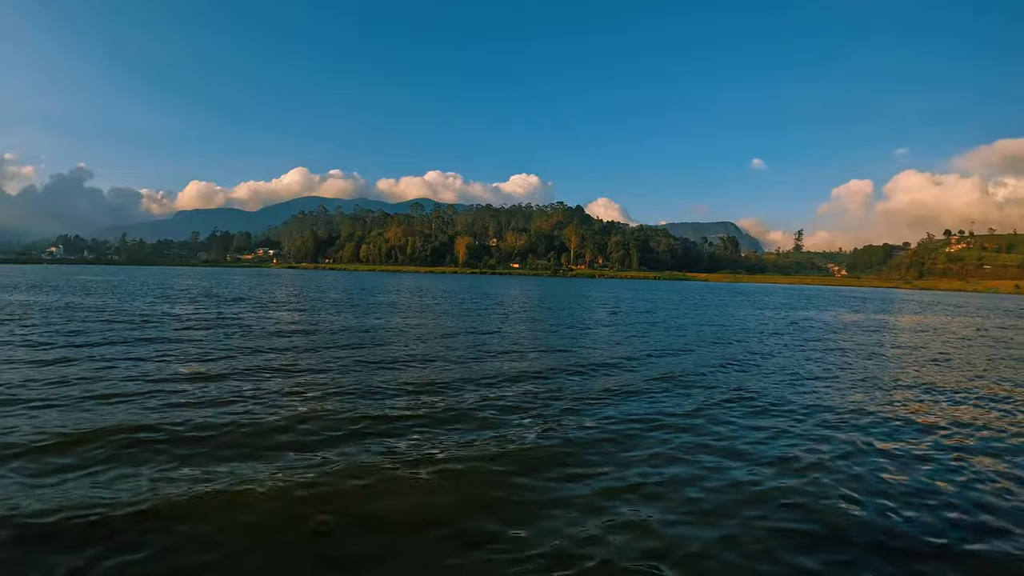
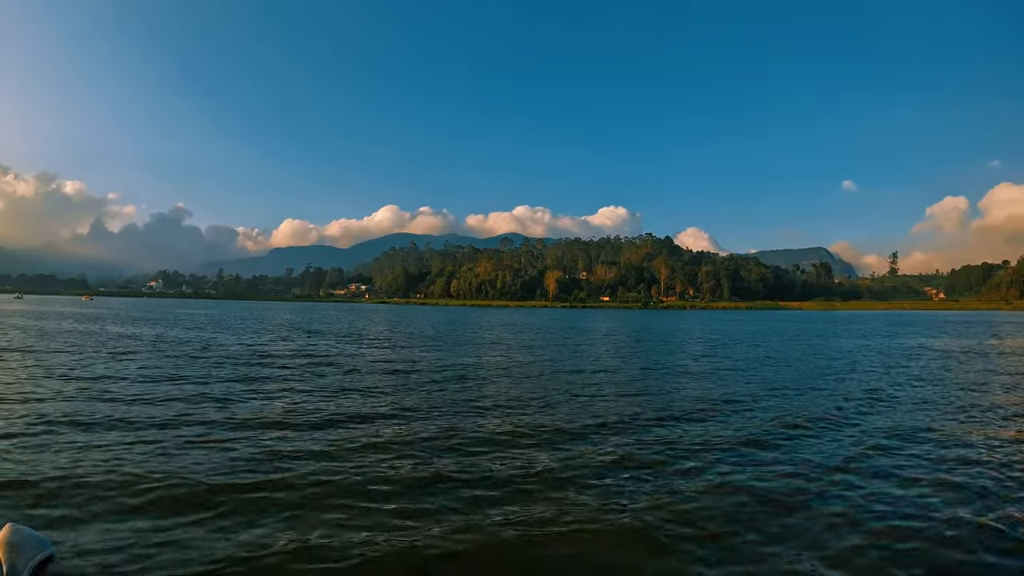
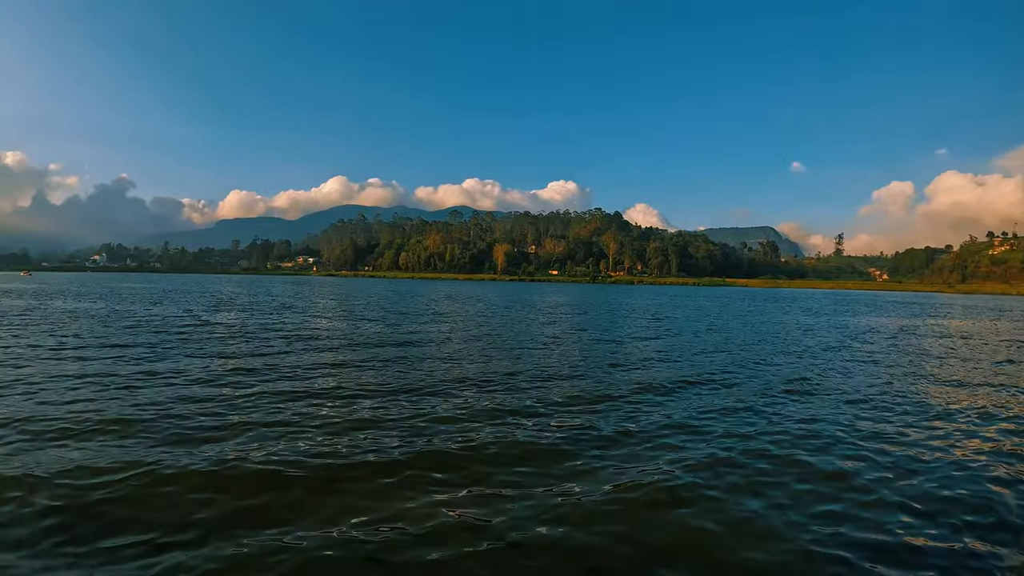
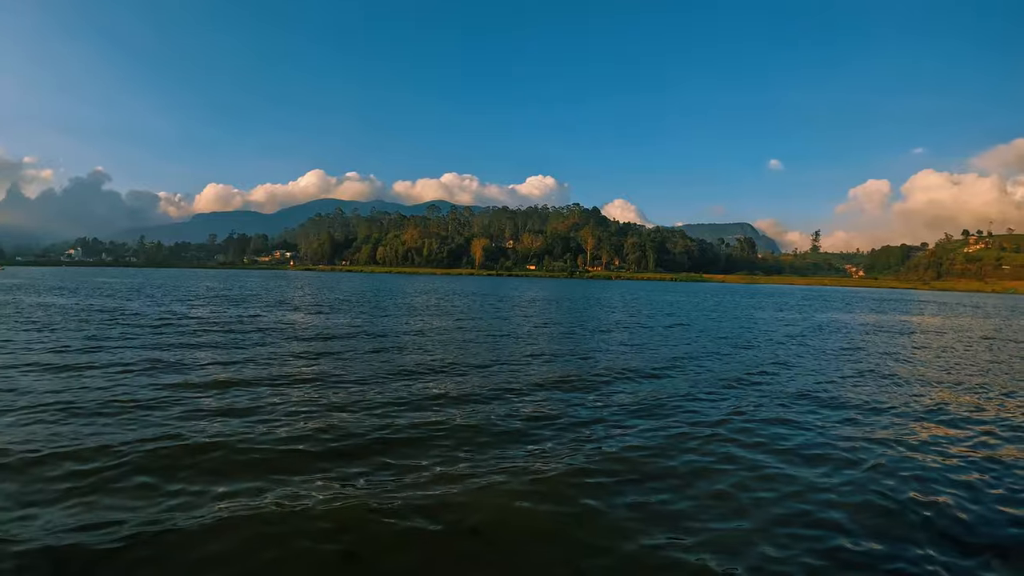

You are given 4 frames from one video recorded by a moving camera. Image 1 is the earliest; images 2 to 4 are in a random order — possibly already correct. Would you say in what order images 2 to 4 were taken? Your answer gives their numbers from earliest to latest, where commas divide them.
4, 3, 2
